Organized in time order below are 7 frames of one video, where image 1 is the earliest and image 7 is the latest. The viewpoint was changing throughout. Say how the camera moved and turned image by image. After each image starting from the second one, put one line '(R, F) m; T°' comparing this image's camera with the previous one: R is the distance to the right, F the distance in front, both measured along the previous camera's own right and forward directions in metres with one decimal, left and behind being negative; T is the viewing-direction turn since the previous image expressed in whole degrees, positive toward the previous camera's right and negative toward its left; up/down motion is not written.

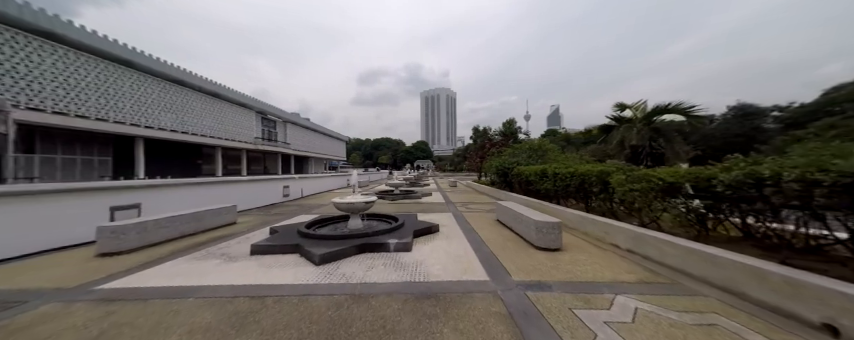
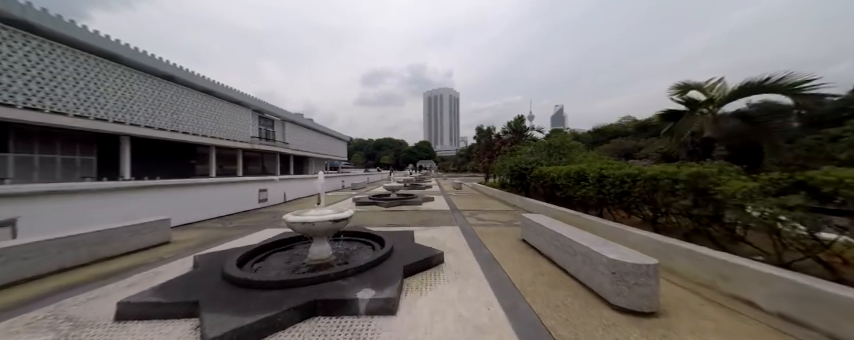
(+0.1, +1.7) m; -1°
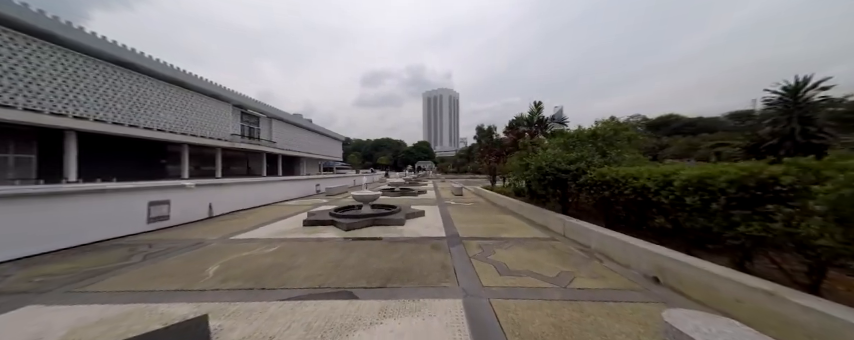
(+0.4, +3.2) m; 0°
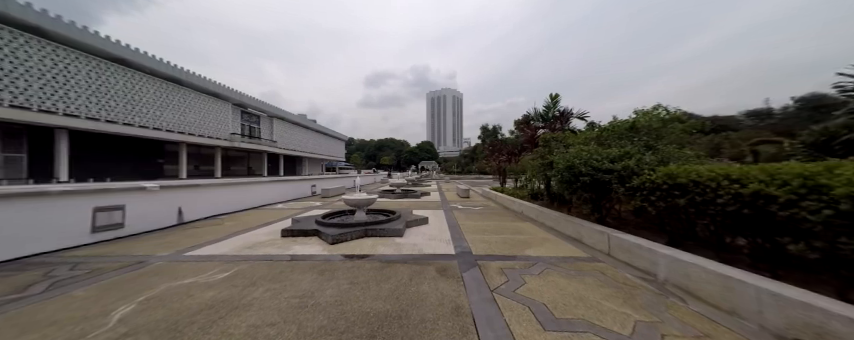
(0.0, +1.1) m; -1°
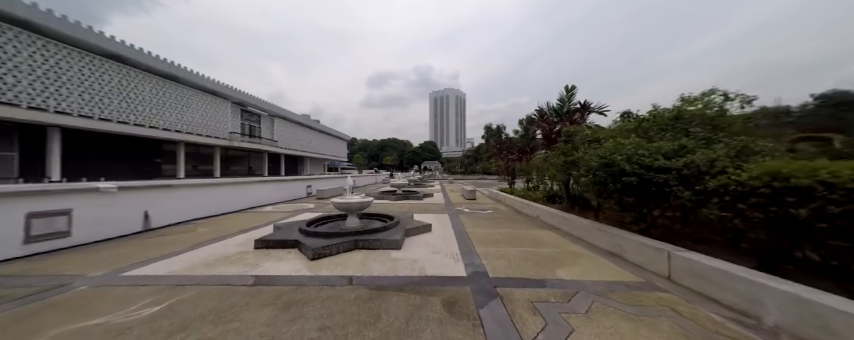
(0.0, +0.9) m; -1°
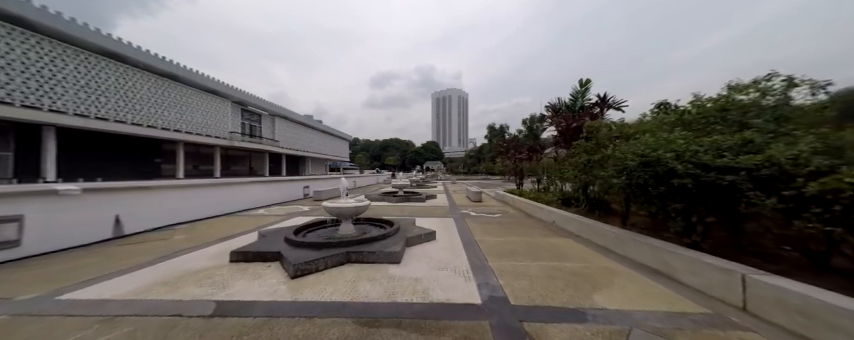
(0.0, +0.7) m; -1°
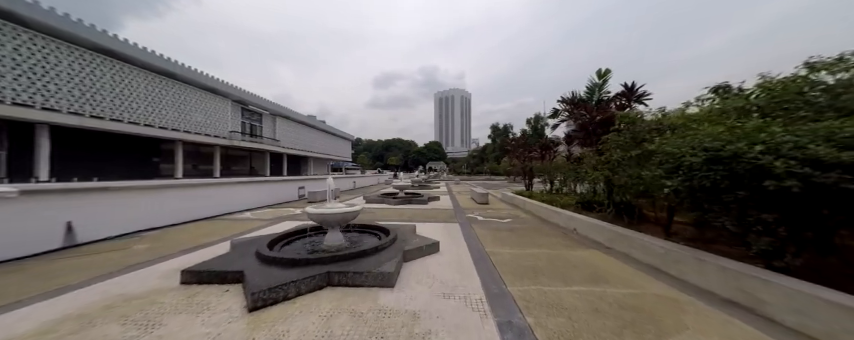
(0.0, +0.8) m; -1°
